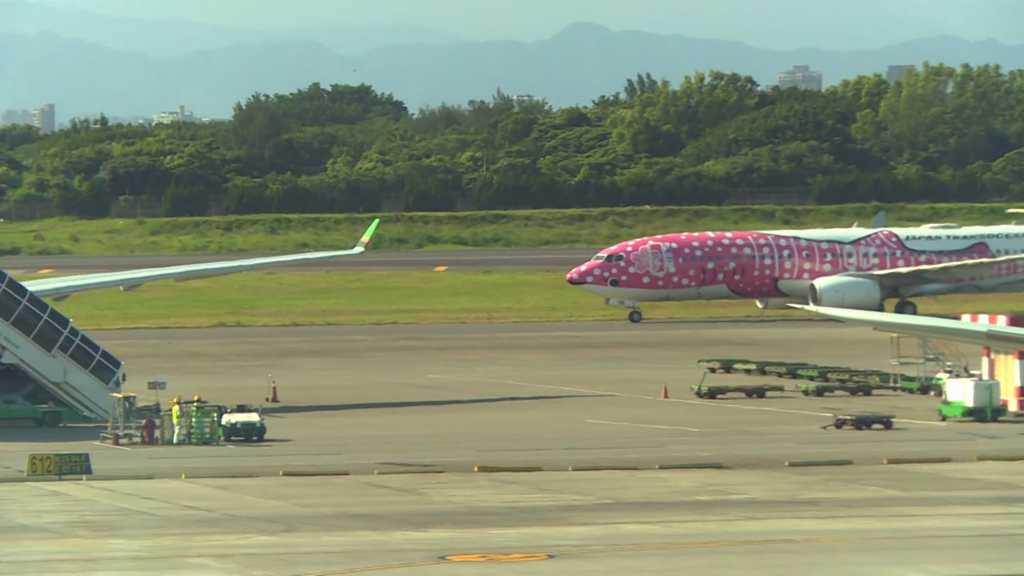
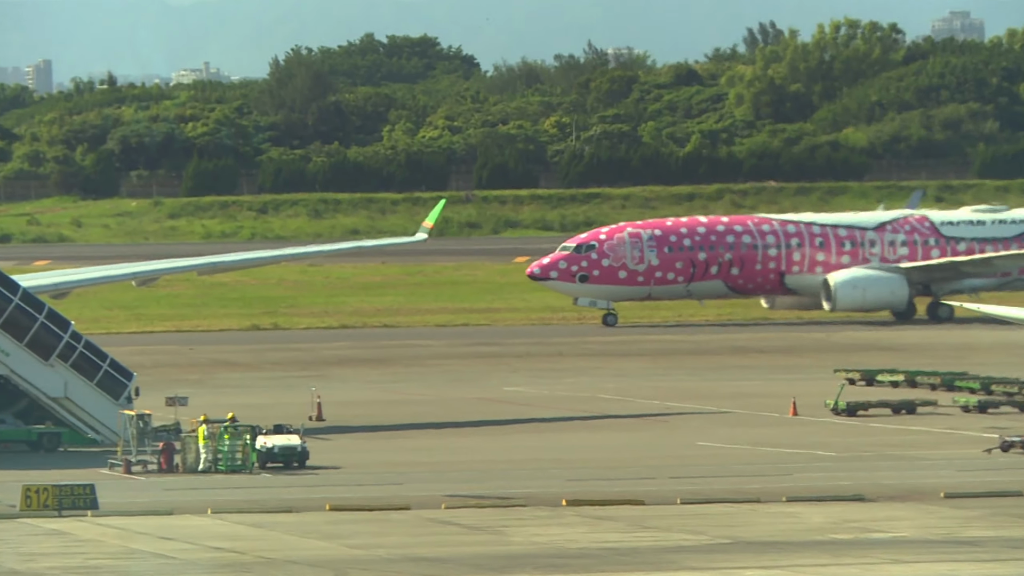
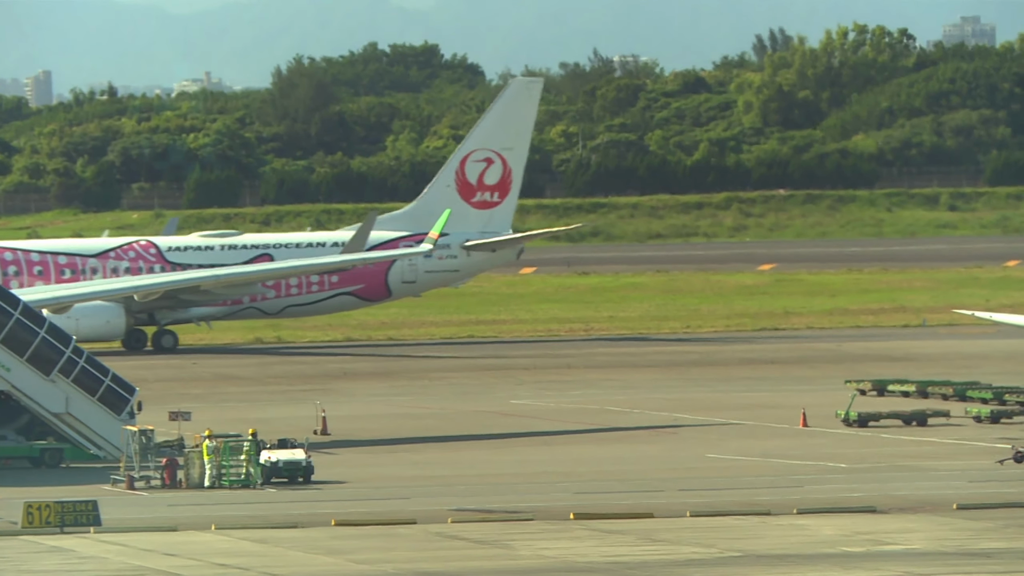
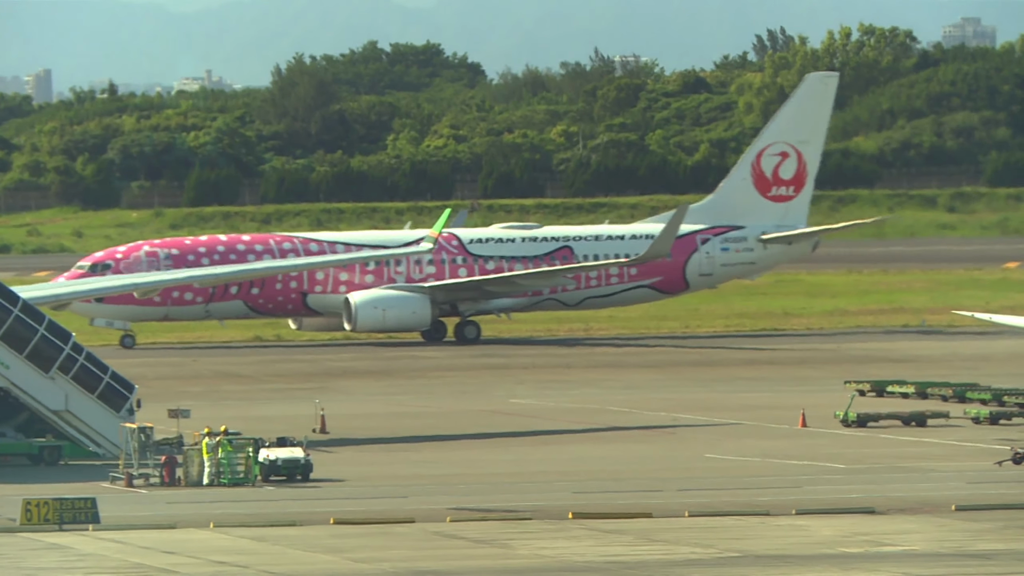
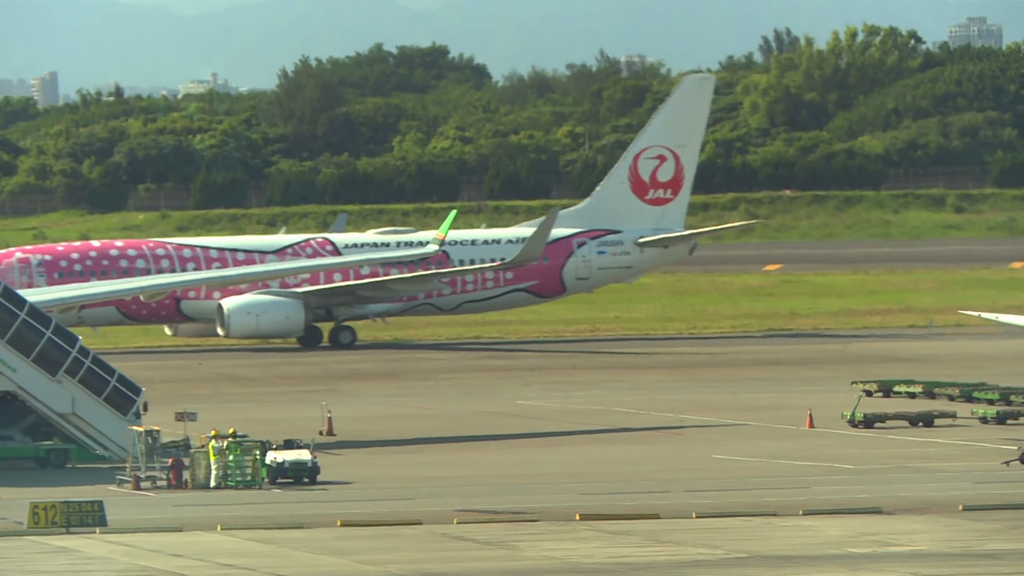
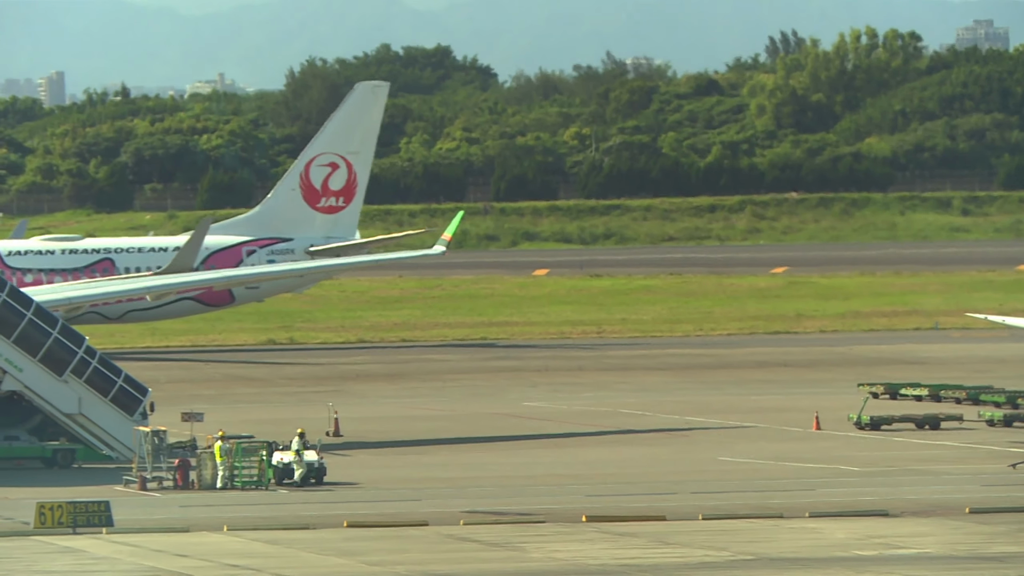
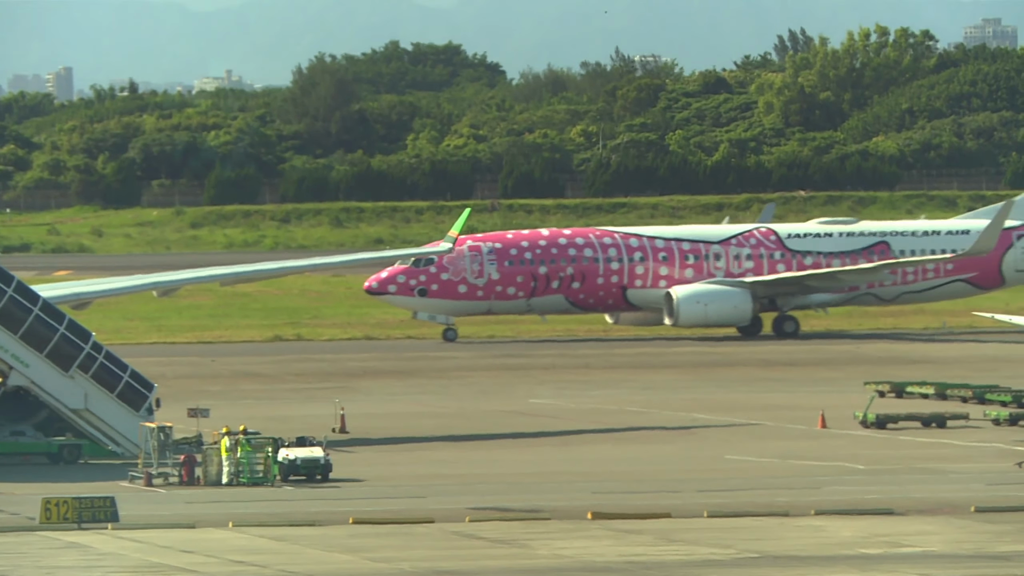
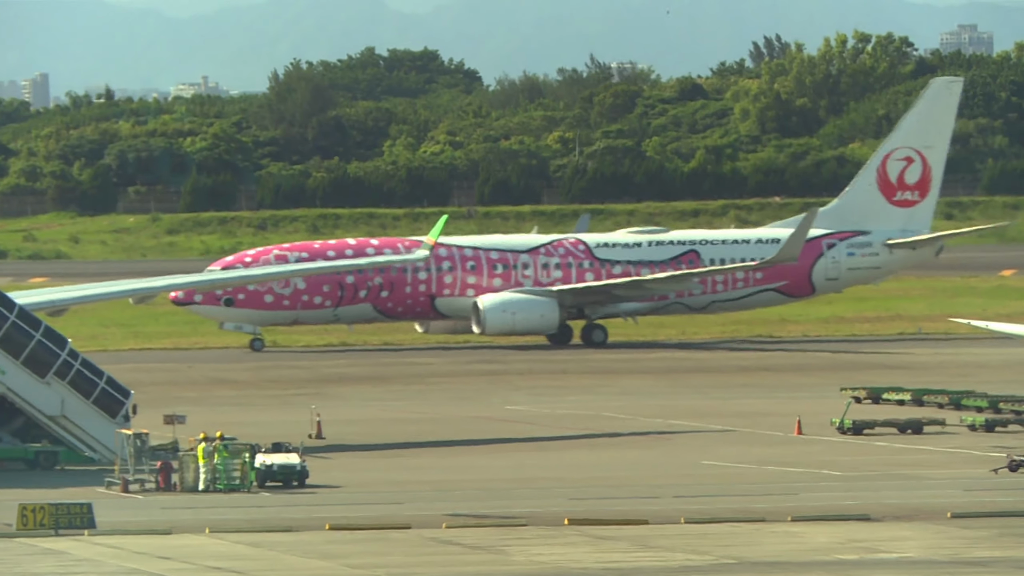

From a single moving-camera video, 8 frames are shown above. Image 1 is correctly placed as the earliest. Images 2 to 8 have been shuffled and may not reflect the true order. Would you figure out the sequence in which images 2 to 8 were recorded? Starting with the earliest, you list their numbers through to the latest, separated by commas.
2, 7, 8, 4, 5, 3, 6
